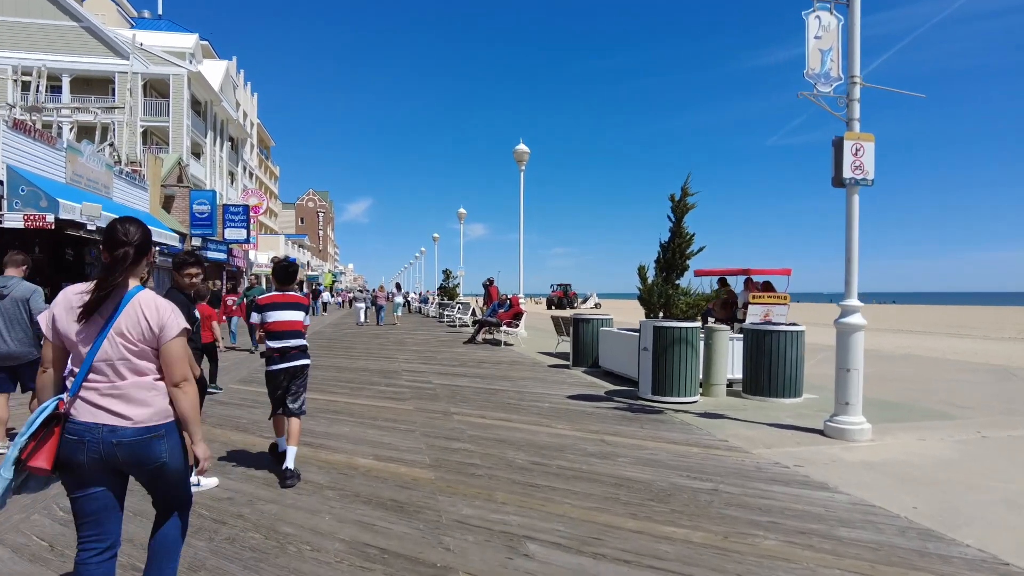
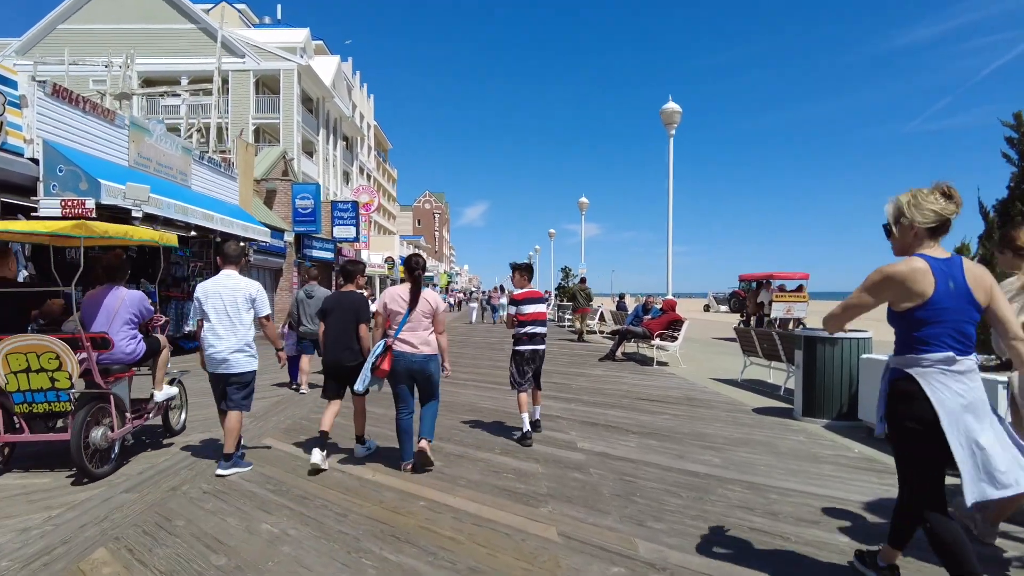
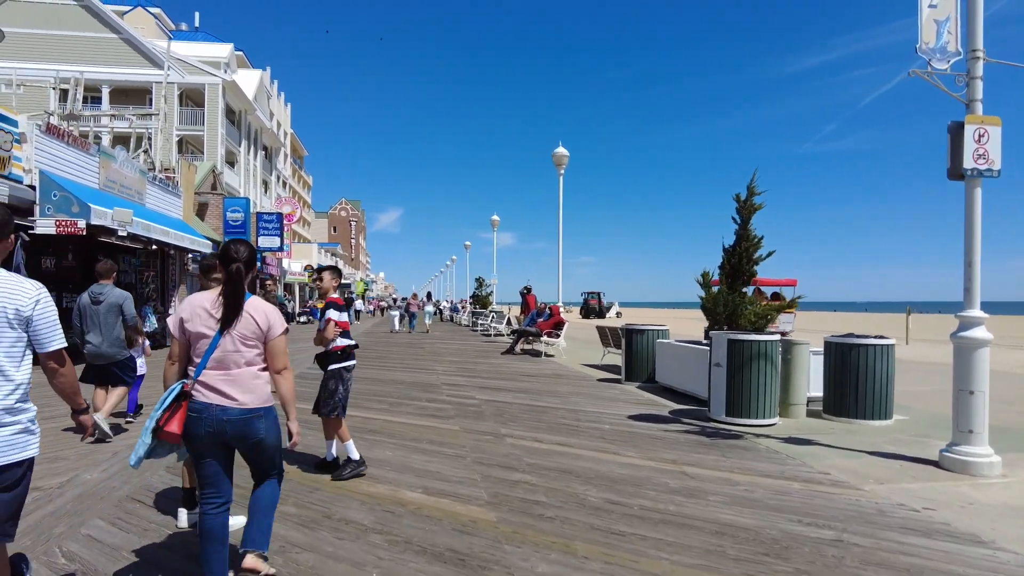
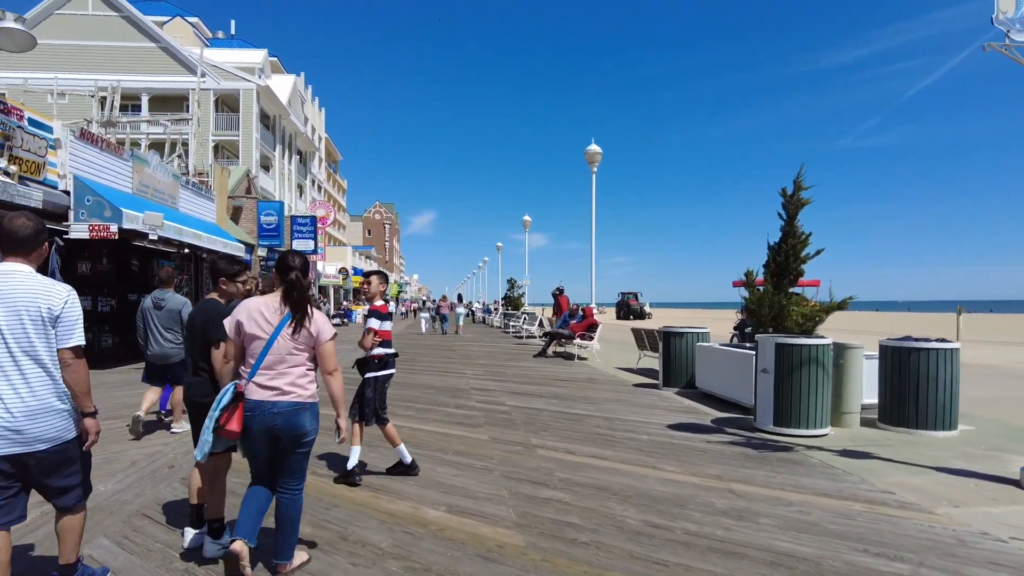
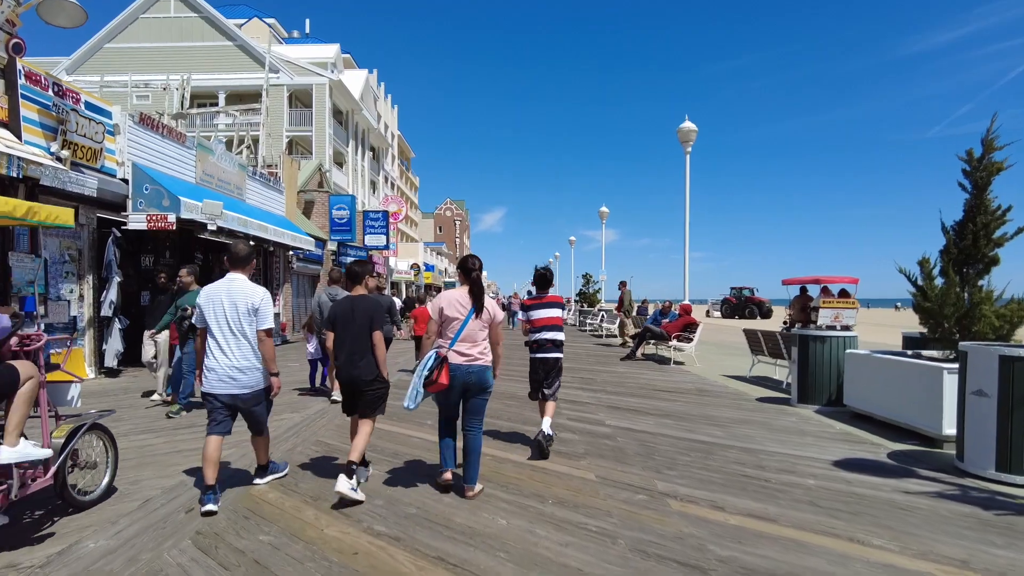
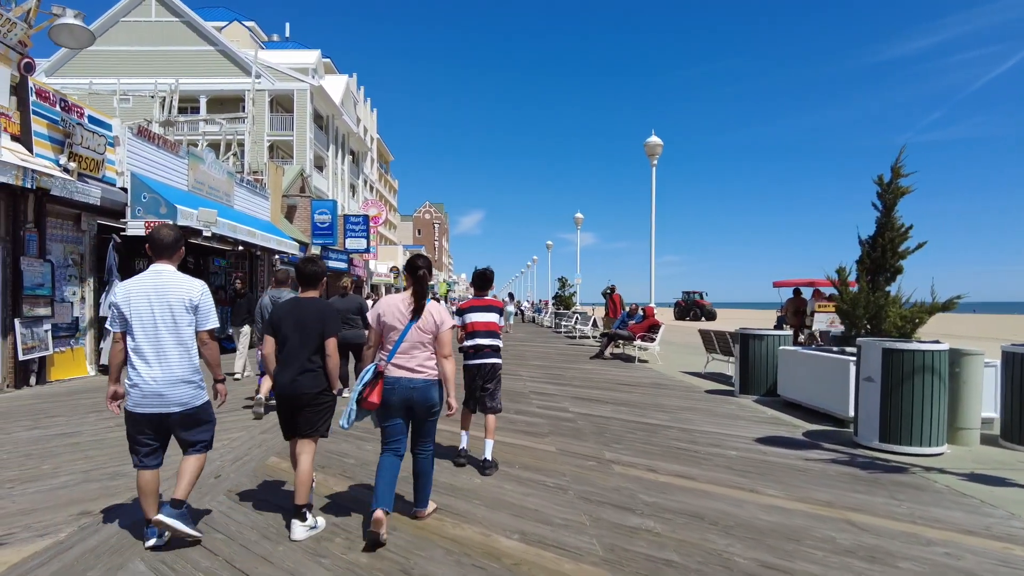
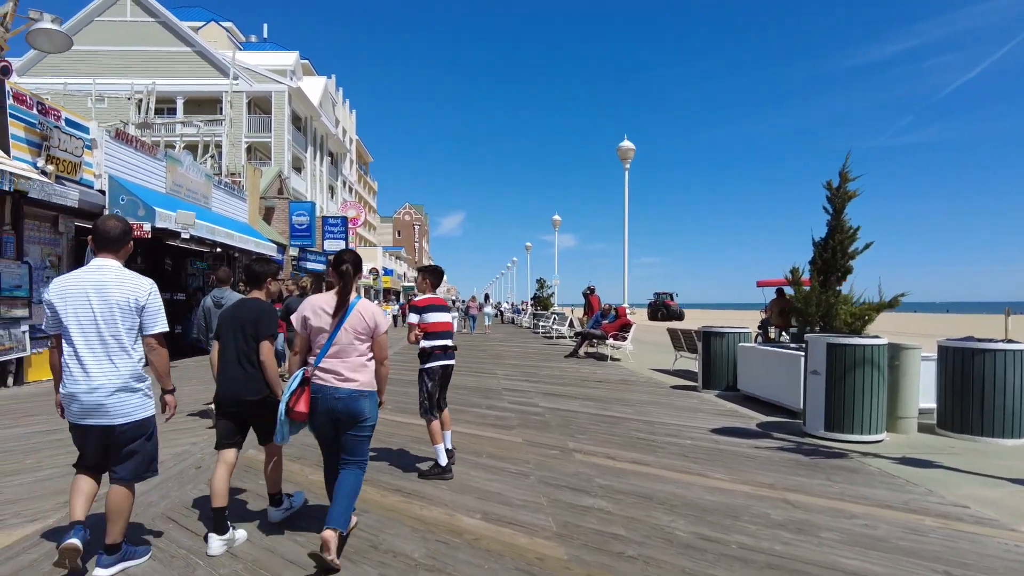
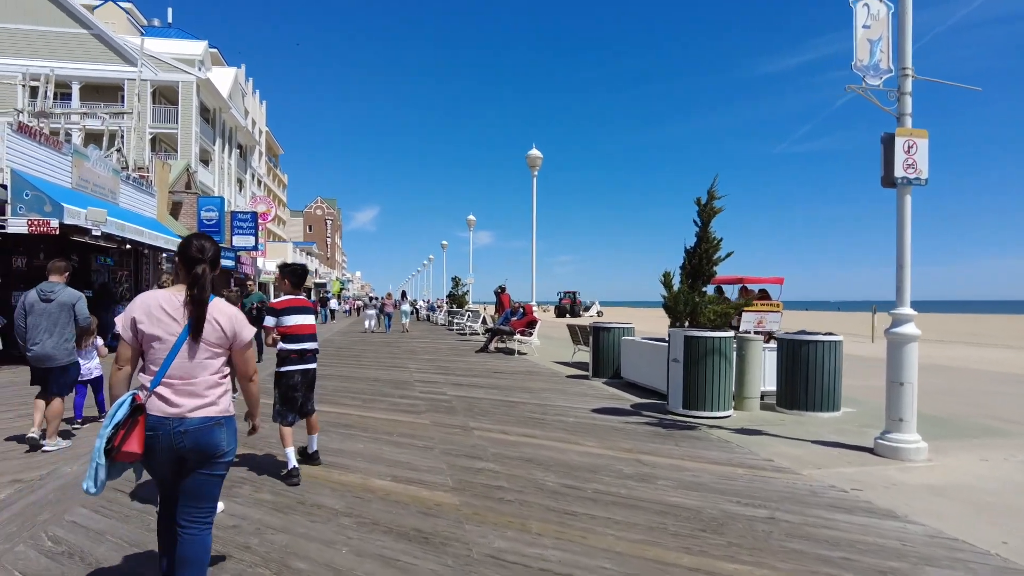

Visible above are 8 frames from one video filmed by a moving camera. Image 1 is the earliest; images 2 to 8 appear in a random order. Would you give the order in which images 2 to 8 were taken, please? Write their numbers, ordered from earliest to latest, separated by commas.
8, 3, 4, 7, 6, 5, 2
